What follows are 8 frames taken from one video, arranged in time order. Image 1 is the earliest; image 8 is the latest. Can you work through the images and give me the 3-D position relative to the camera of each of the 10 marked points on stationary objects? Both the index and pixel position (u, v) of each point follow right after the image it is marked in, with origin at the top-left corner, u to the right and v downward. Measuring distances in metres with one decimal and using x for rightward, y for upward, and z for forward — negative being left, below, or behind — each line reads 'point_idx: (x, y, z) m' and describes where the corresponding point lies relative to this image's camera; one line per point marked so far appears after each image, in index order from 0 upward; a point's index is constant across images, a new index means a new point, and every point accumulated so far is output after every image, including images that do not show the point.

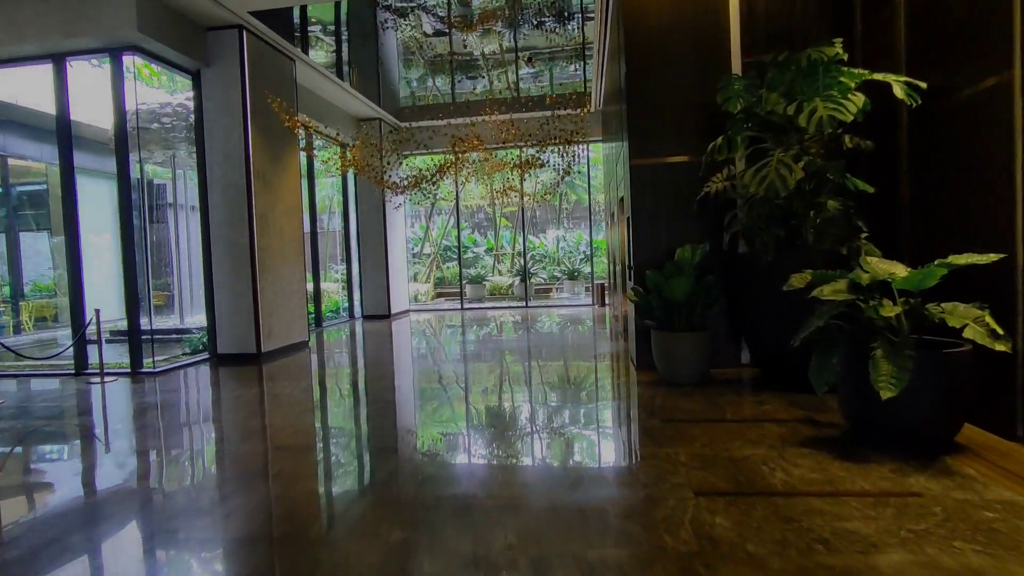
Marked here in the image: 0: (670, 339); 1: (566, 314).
0: (+1.2, -0.4, +4.4) m
1: (+1.0, -0.5, +11.8) m
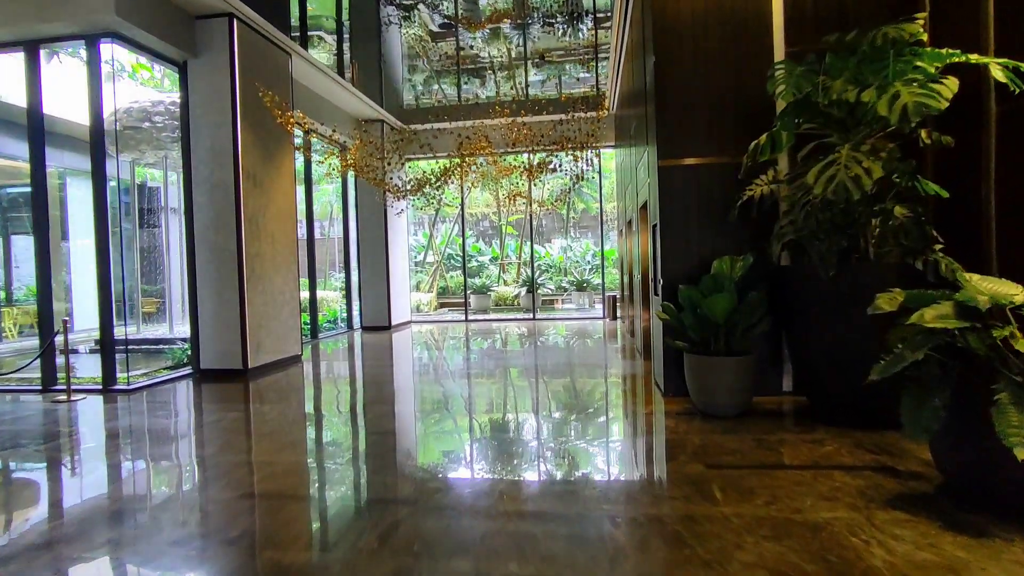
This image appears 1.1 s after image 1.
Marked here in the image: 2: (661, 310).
0: (+1.3, -0.5, +3.9) m
1: (+1.1, -0.7, +11.3) m
2: (+1.0, -0.2, +4.2) m
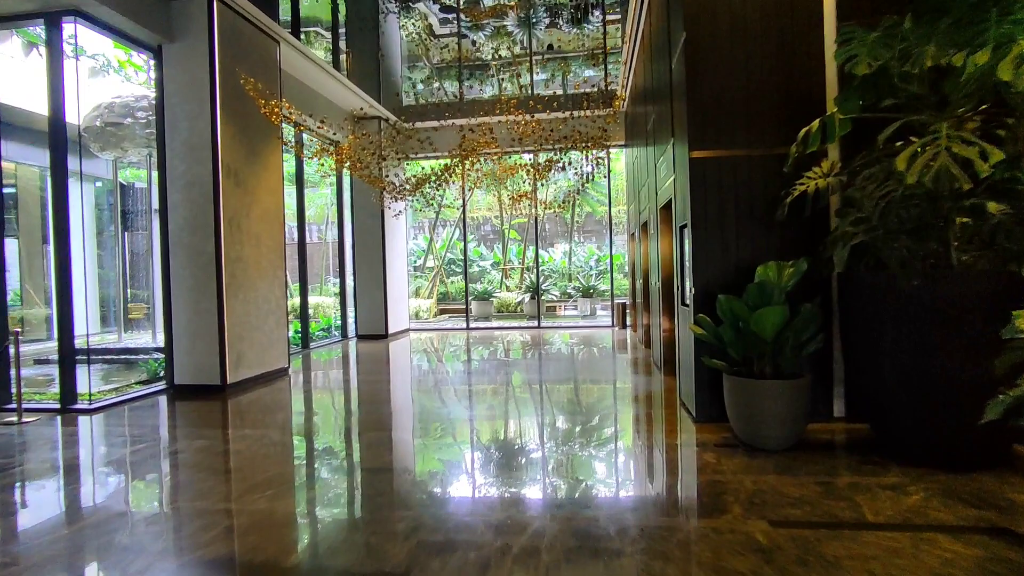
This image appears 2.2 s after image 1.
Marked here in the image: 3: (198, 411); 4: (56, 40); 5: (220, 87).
0: (+1.3, -0.5, +3.3) m
1: (+1.2, -0.9, +10.7) m
2: (+1.1, -0.2, +3.7) m
3: (-2.6, -1.0, +5.1) m
4: (-3.7, +2.0, +4.9) m
5: (-2.7, +1.8, +5.6) m
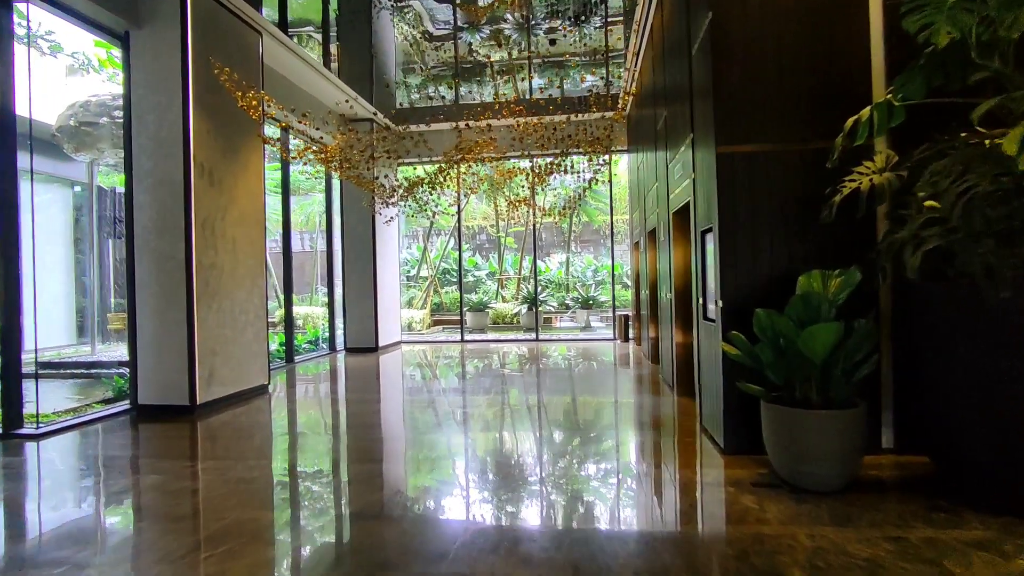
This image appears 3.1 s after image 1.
0: (+1.3, -0.6, +2.8) m
1: (+1.1, -1.0, +10.2) m
2: (+1.1, -0.3, +3.2) m
3: (-2.6, -1.1, +4.6) m
4: (-3.7, +1.9, +4.4) m
5: (-2.7, +1.8, +5.1) m
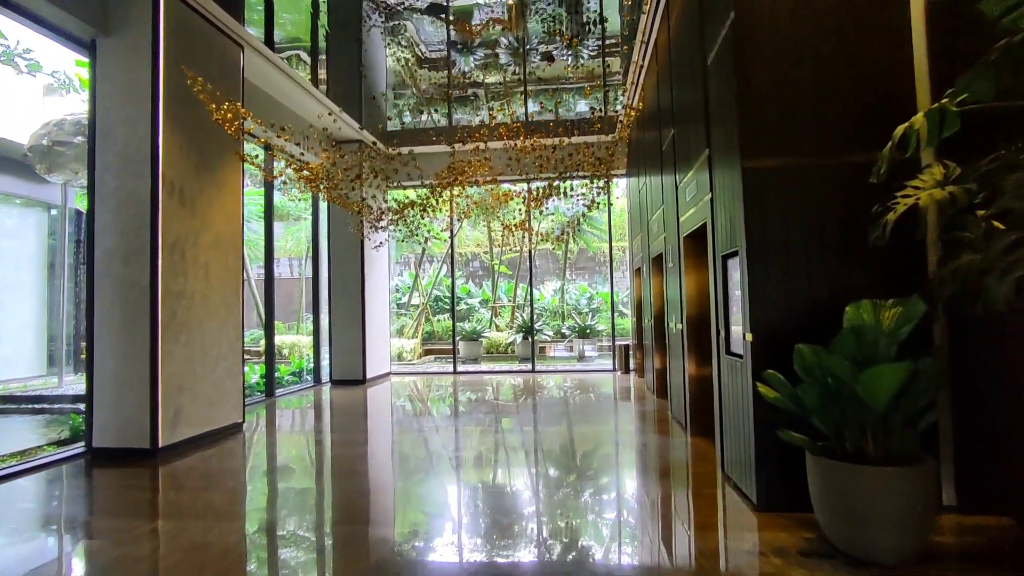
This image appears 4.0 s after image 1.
0: (+1.3, -0.7, +2.4) m
1: (+1.0, -1.5, +9.7) m
2: (+1.1, -0.4, +2.7) m
3: (-2.6, -1.3, +4.1) m
4: (-3.7, +1.7, +4.0) m
5: (-2.7, +1.5, +4.7) m
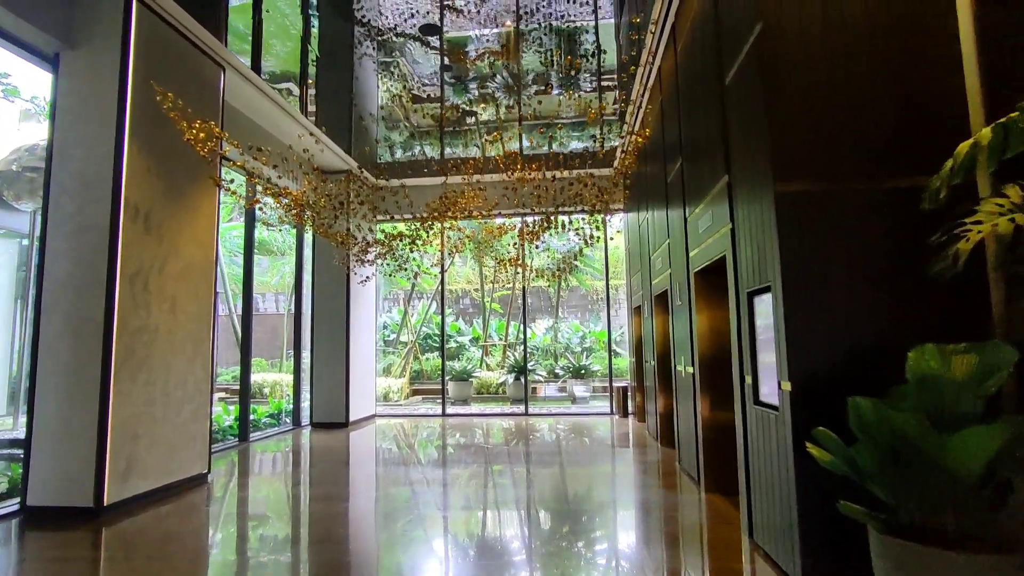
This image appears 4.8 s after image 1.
0: (+1.4, -0.9, +1.9) m
1: (+0.9, -2.1, +9.2) m
2: (+1.1, -0.6, +2.3) m
3: (-2.7, -1.5, +3.5) m
4: (-3.7, +1.5, +3.7) m
5: (-2.7, +1.3, +4.3) m
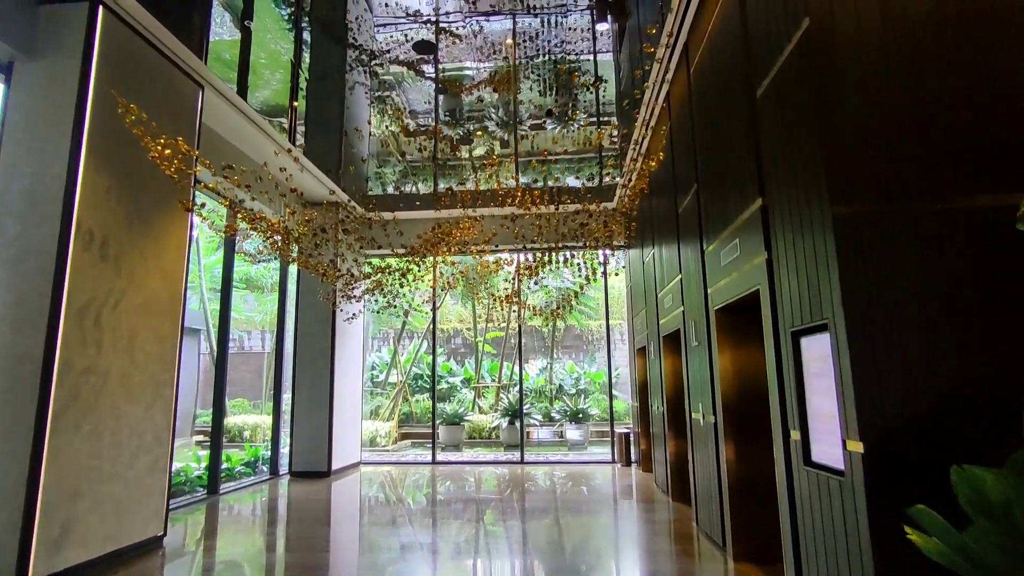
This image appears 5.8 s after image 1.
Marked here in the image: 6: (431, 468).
0: (+1.4, -1.0, +1.4) m
1: (+0.9, -2.6, +8.6) m
2: (+1.2, -0.7, +1.8) m
3: (-2.7, -1.7, +2.9) m
4: (-3.6, +1.4, +3.2) m
5: (-2.7, +1.1, +3.9) m
6: (-1.2, -2.7, +9.3) m
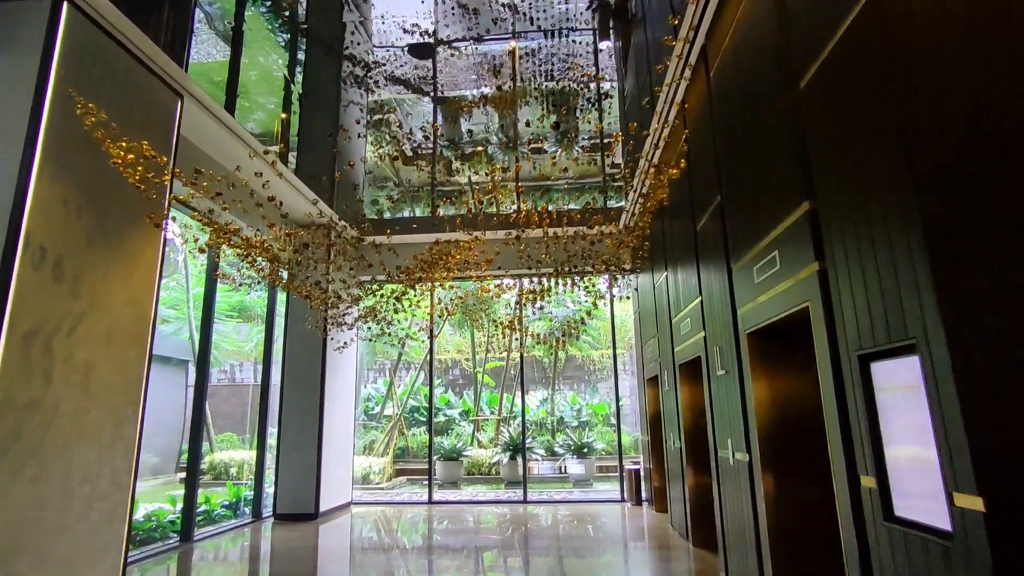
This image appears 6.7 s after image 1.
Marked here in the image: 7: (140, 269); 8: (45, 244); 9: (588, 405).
0: (+1.4, -0.9, +0.9) m
1: (+0.9, -3.0, +8.0) m
2: (+1.2, -0.7, +1.3) m
3: (-2.6, -1.7, +2.4) m
4: (-3.6, +1.3, +2.8) m
5: (-2.6, +0.9, +3.5) m
6: (-1.2, -3.1, +8.7) m
7: (-2.6, +0.2, +4.2) m
8: (-2.6, +0.3, +3.4) m
9: (+1.3, -1.8, +9.4) m
